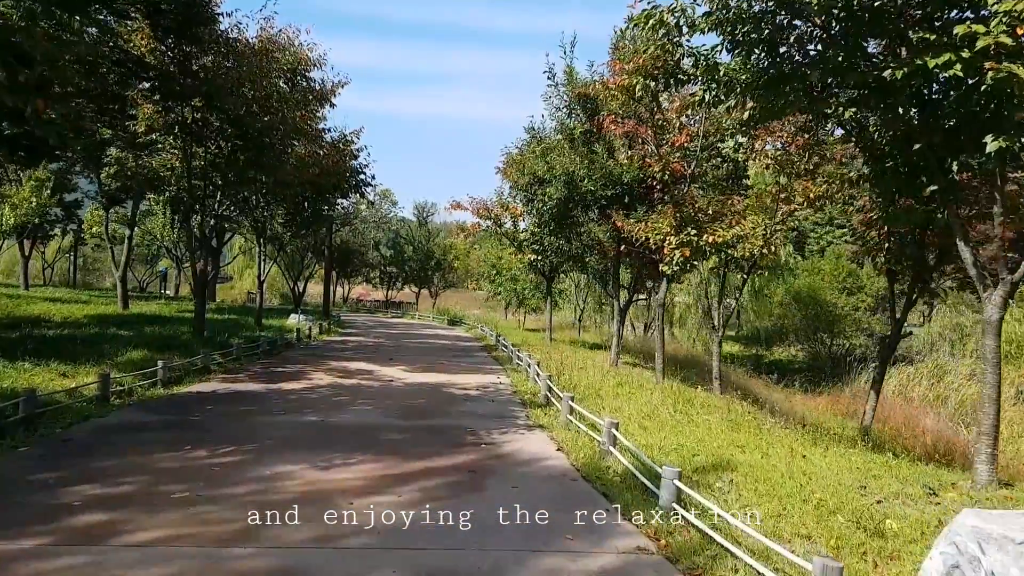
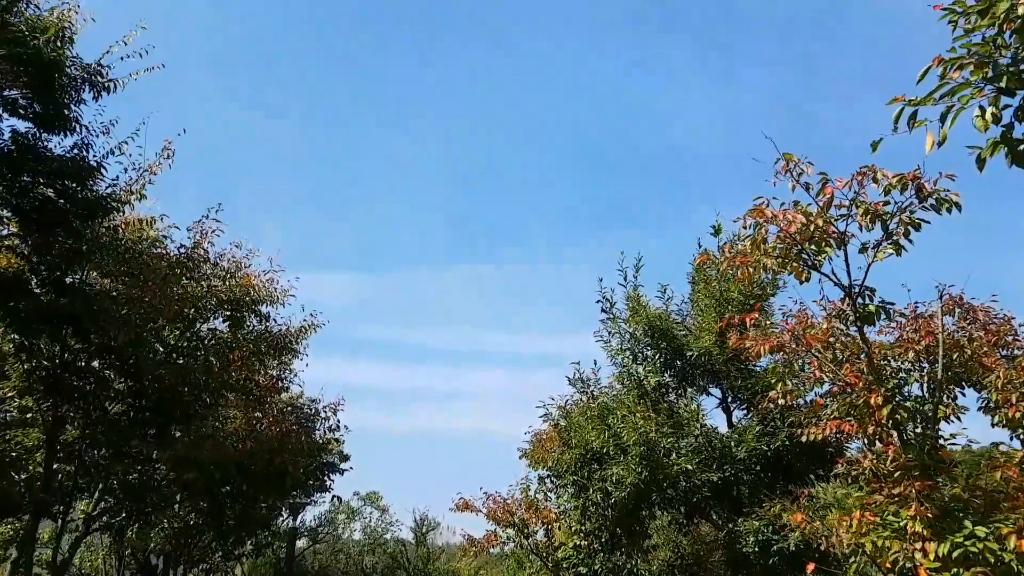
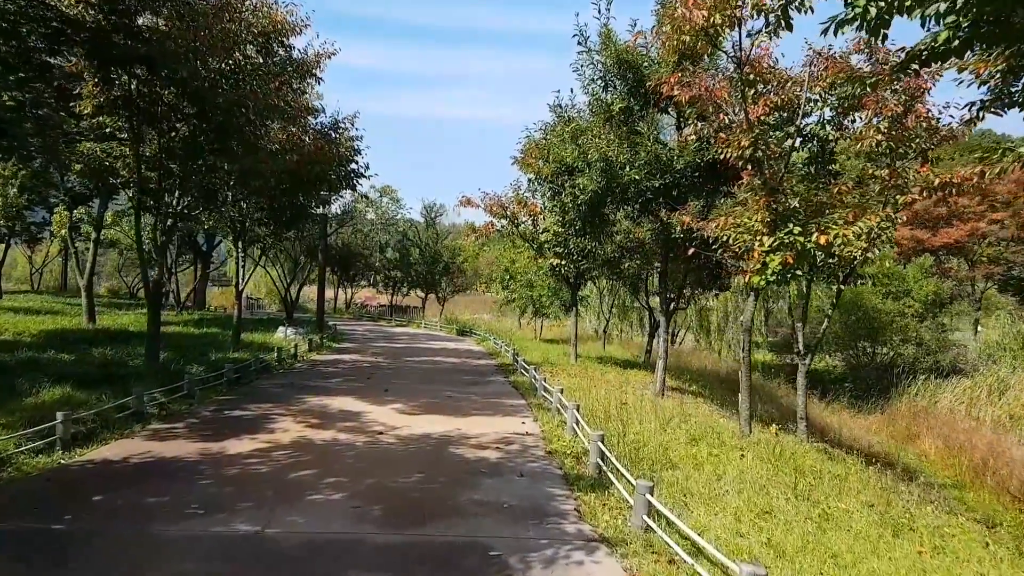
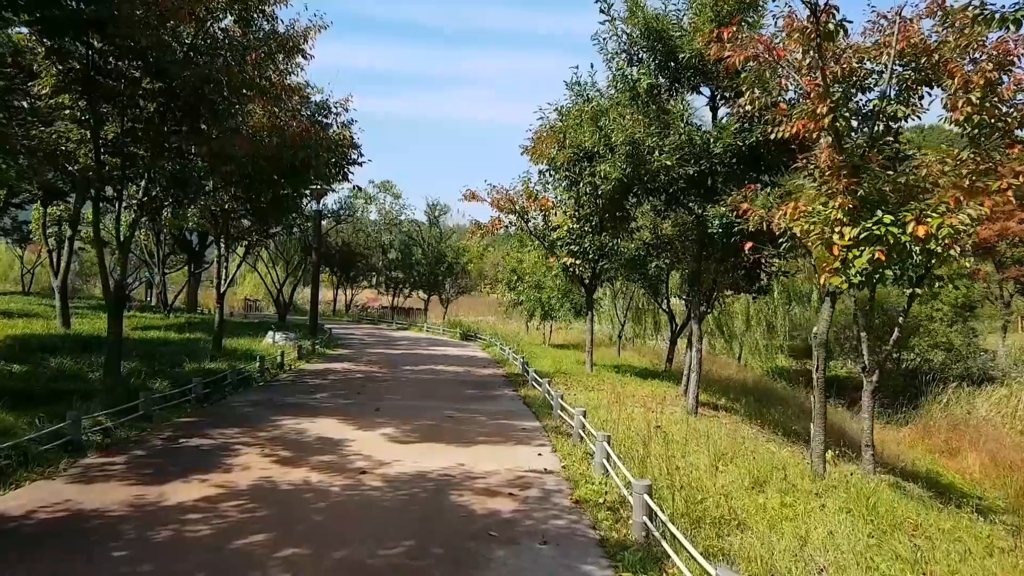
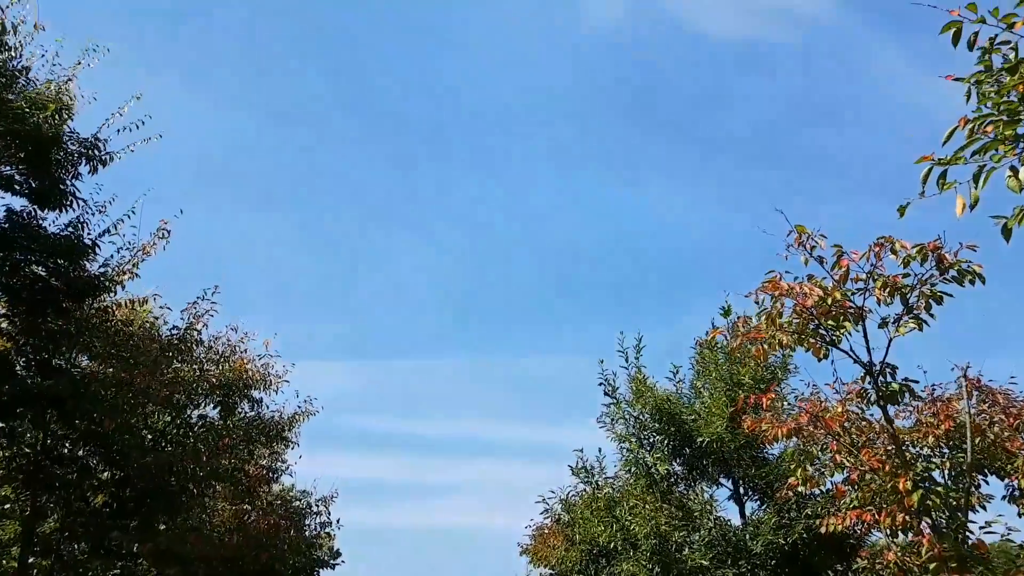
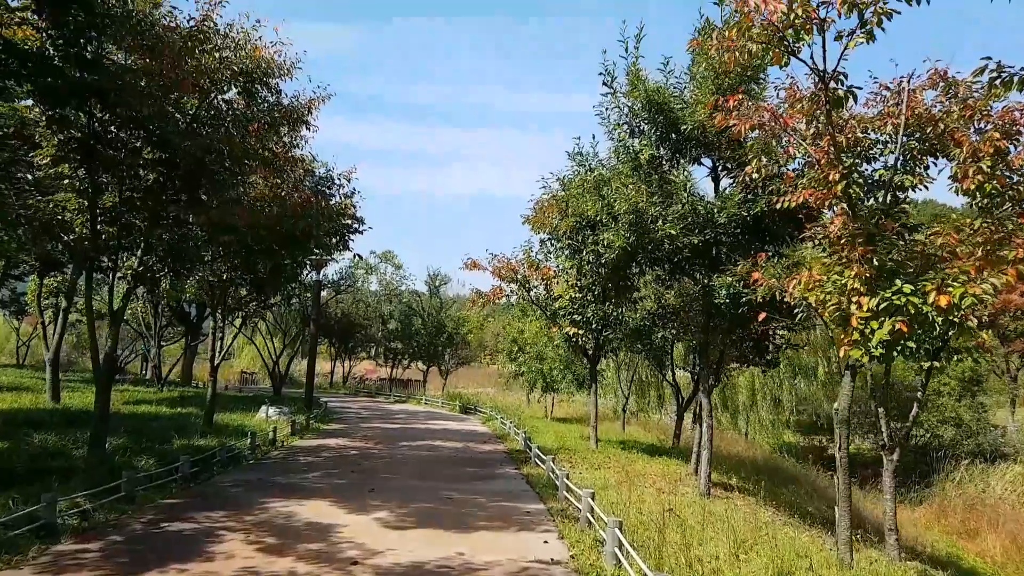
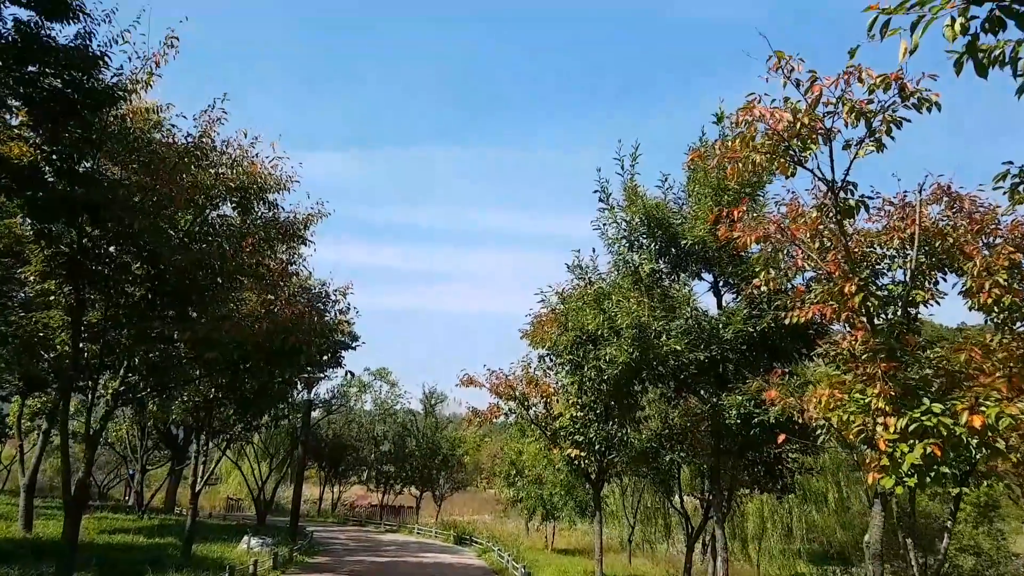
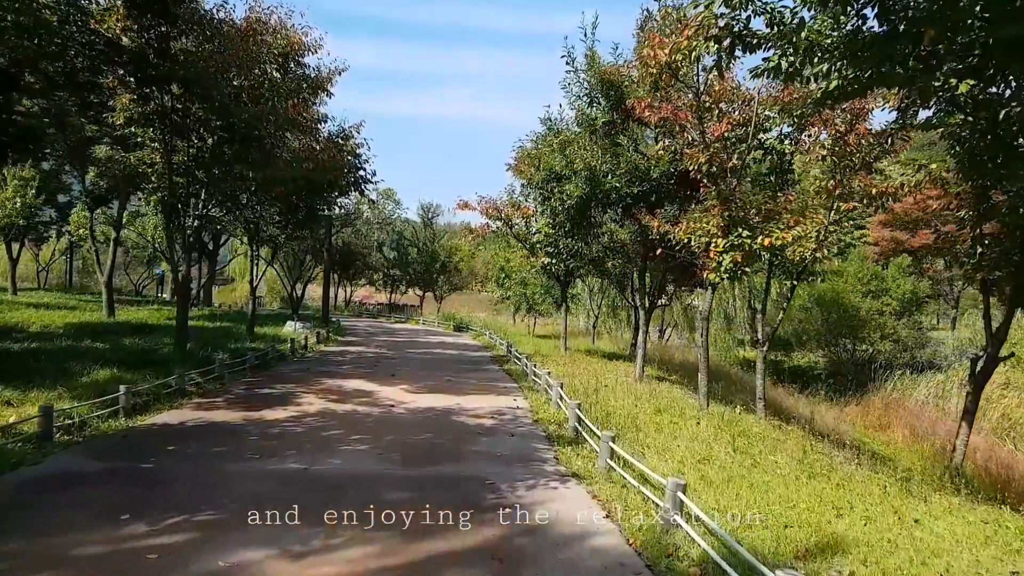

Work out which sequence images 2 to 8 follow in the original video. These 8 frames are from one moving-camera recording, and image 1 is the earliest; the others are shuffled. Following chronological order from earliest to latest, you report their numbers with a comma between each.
8, 3, 4, 6, 7, 2, 5
